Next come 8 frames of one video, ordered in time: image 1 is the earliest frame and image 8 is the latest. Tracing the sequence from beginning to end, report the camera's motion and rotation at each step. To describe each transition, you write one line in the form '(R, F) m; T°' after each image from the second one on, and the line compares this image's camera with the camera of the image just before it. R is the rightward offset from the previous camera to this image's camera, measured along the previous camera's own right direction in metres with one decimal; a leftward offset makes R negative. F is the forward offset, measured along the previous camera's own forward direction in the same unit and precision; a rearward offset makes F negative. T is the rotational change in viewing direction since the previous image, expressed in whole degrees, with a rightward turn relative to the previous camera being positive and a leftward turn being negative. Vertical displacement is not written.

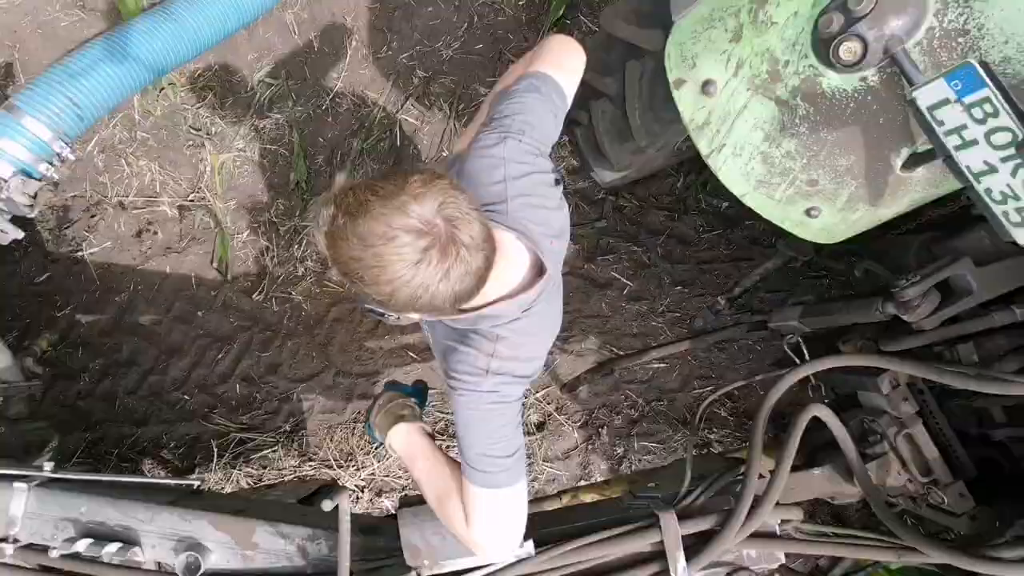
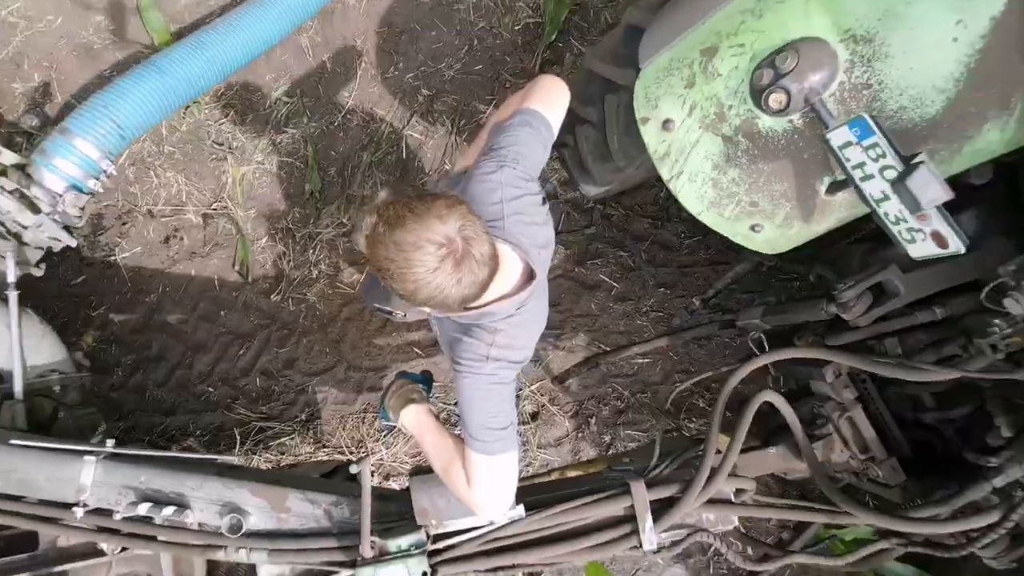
(0.0, -0.2) m; 0°
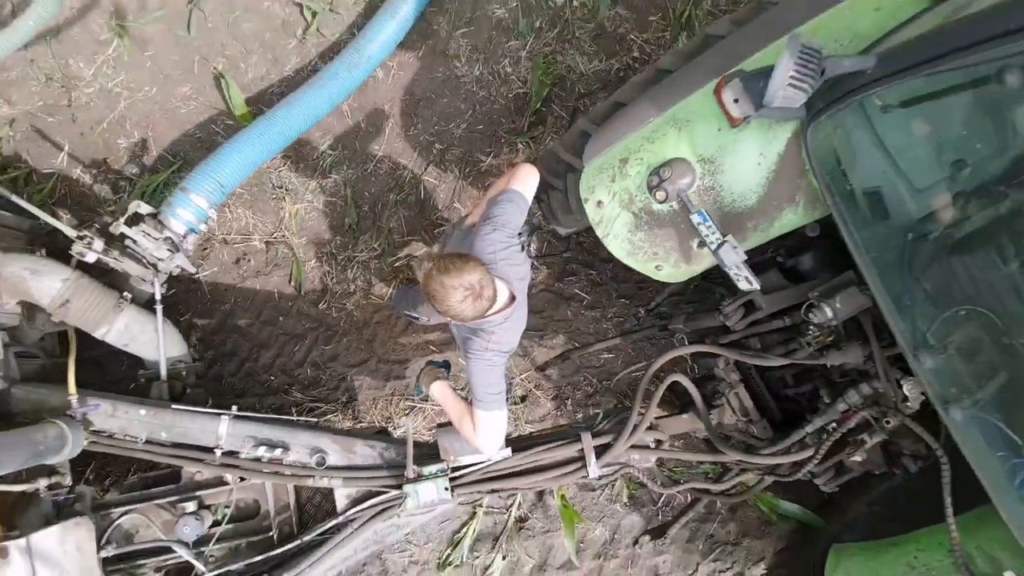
(0.0, -0.6) m; 0°
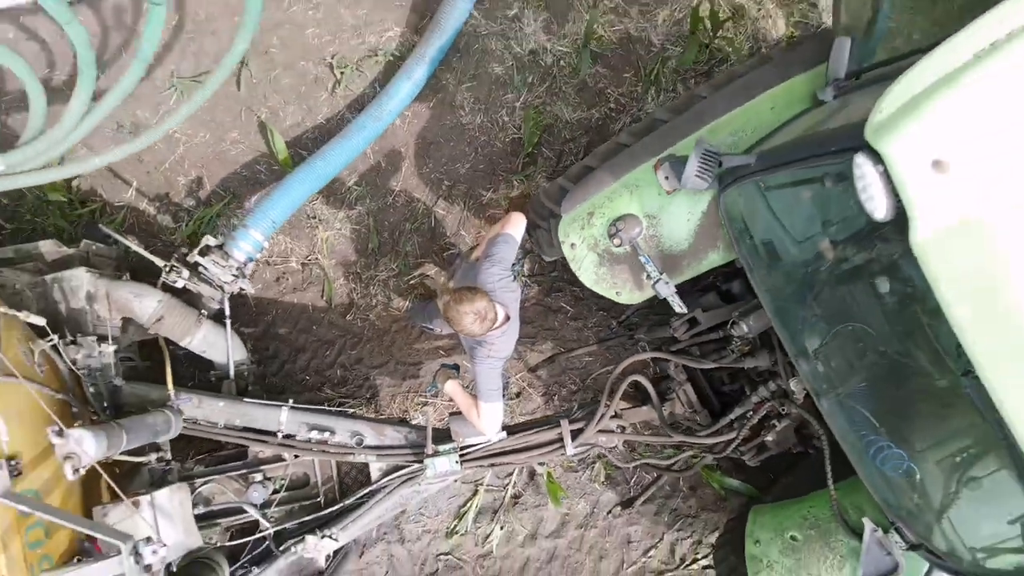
(0.0, -0.5) m; 0°
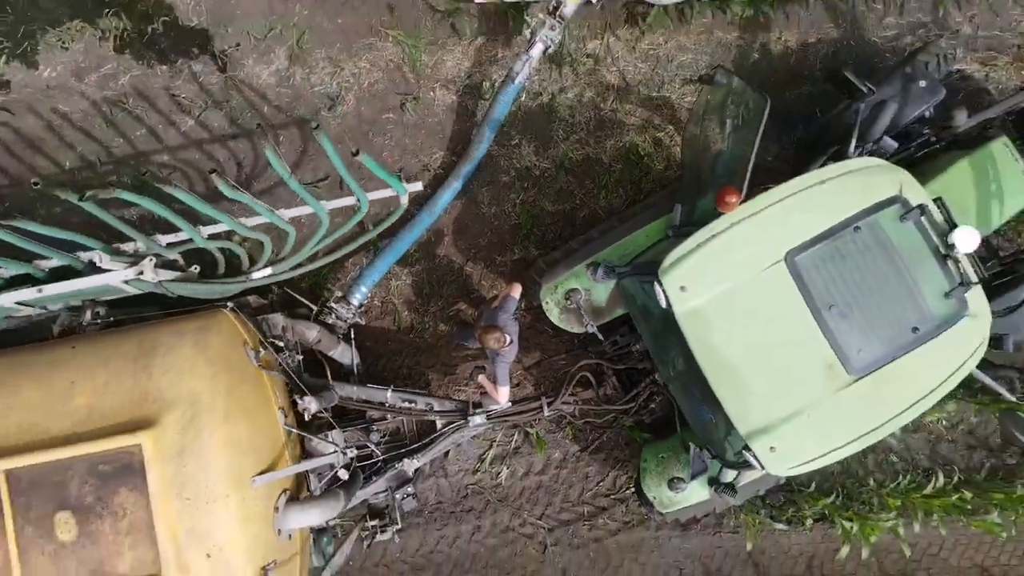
(0.0, -1.7) m; 0°
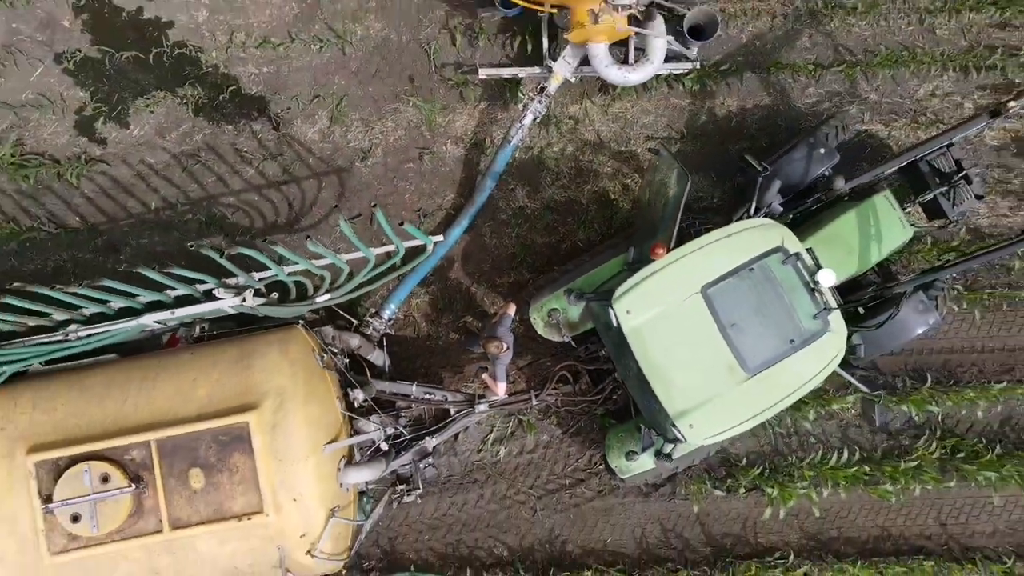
(0.0, -1.2) m; 0°
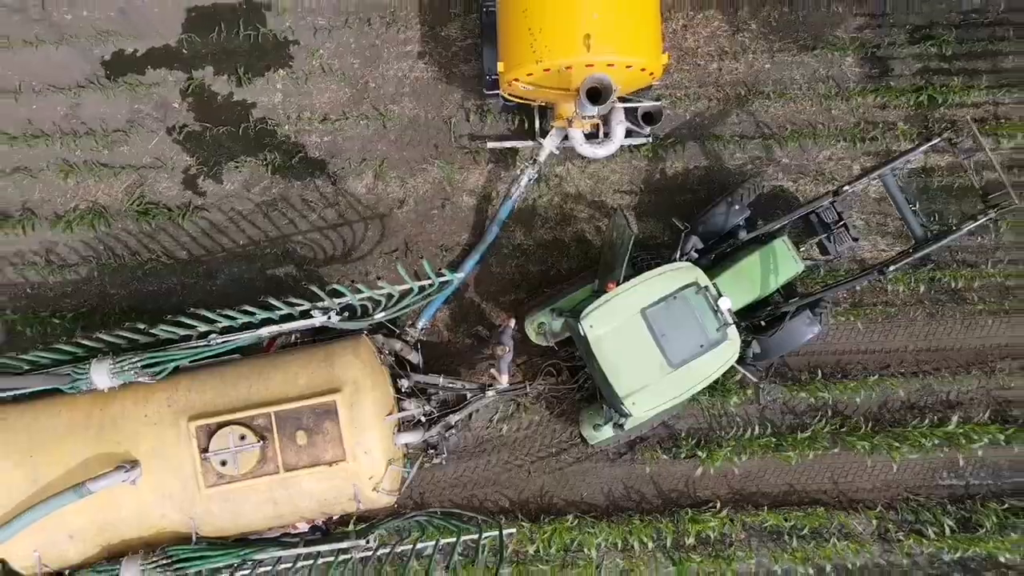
(0.0, -1.9) m; 0°
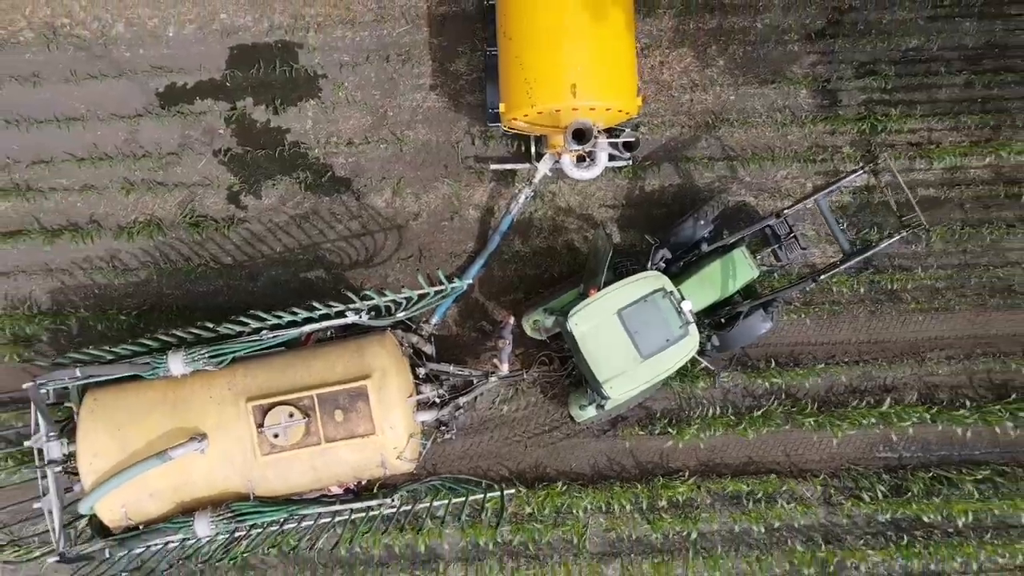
(0.0, -1.3) m; 0°
